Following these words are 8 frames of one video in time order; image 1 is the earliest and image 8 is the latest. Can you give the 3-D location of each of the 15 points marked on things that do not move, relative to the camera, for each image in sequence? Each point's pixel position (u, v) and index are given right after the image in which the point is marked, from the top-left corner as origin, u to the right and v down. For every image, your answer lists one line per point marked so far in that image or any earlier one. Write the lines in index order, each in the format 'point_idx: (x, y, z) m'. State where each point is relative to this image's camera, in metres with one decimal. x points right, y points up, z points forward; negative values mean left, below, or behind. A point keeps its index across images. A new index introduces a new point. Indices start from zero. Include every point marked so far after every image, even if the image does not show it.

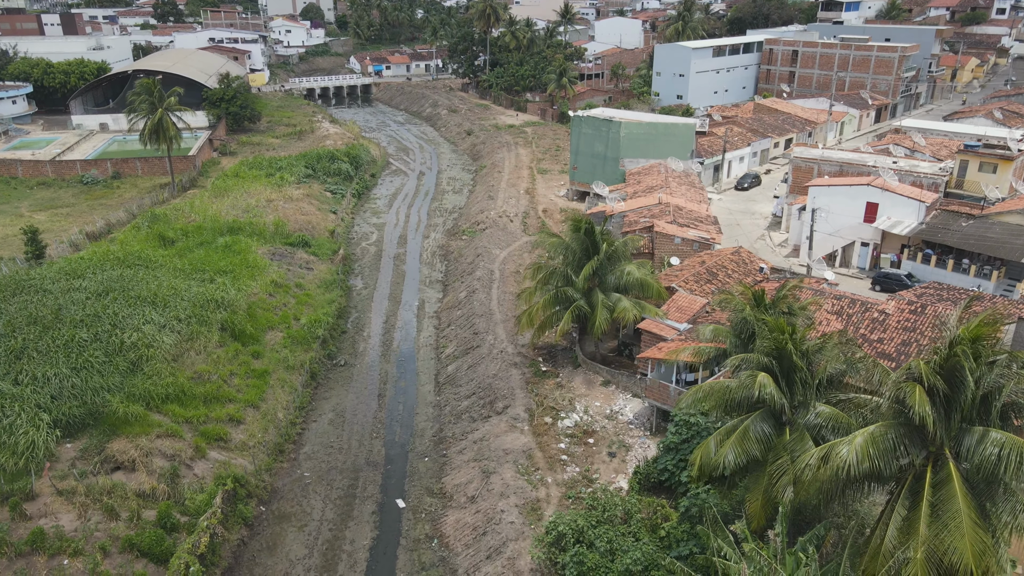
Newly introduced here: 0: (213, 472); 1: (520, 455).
0: (-7.8, -4.8, +19.0) m
1: (+0.2, -4.5, +19.6) m
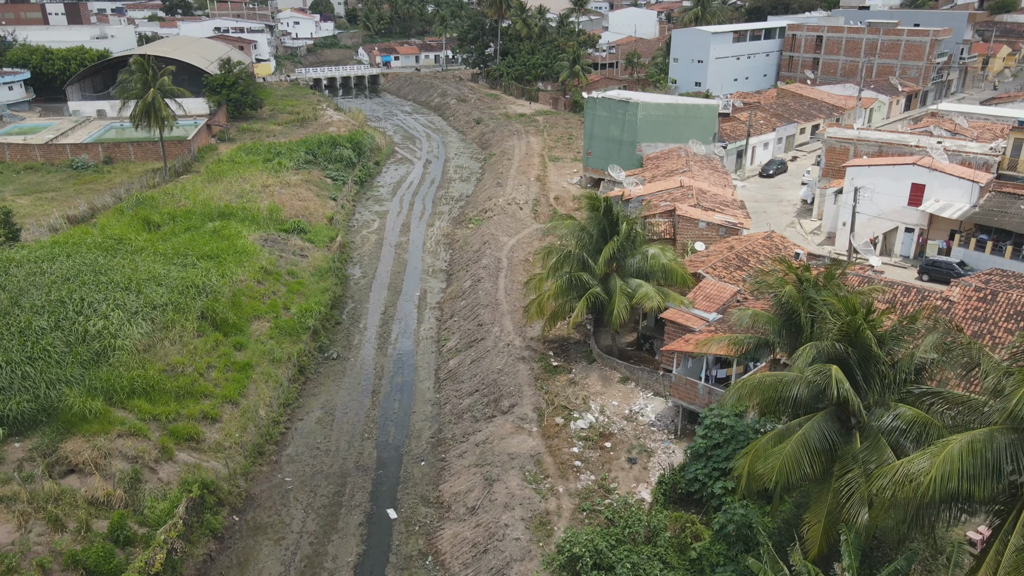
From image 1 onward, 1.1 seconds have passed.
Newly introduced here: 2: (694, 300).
0: (-7.6, -4.3, +16.8) m
1: (+0.4, -4.1, +17.3) m
2: (+4.8, -0.3, +19.5) m
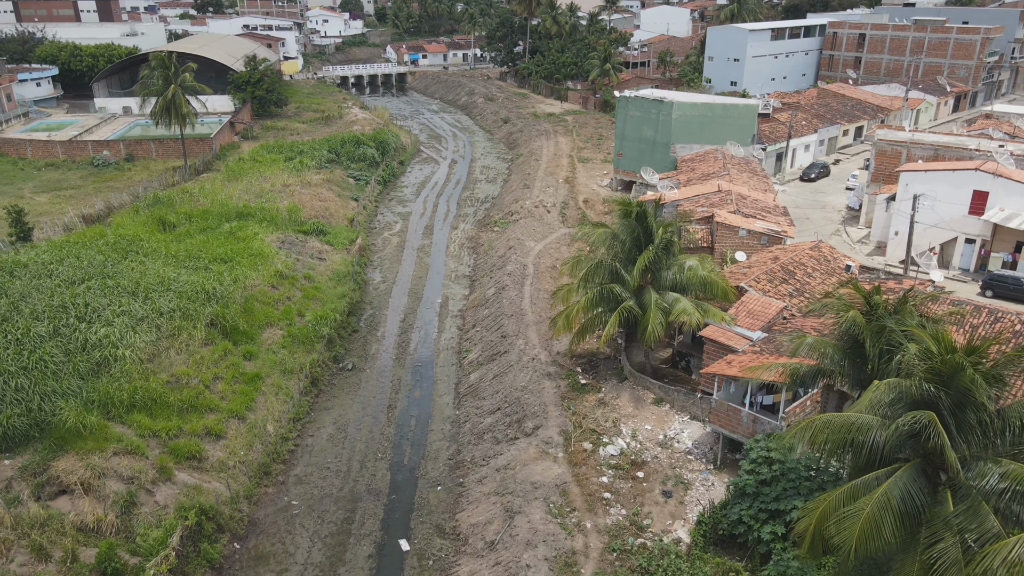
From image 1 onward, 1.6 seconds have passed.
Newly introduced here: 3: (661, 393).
0: (-7.1, -4.5, +15.6) m
1: (+0.9, -4.4, +15.8) m
2: (+5.5, -0.7, +17.8) m
3: (+3.8, -2.7, +18.6) m
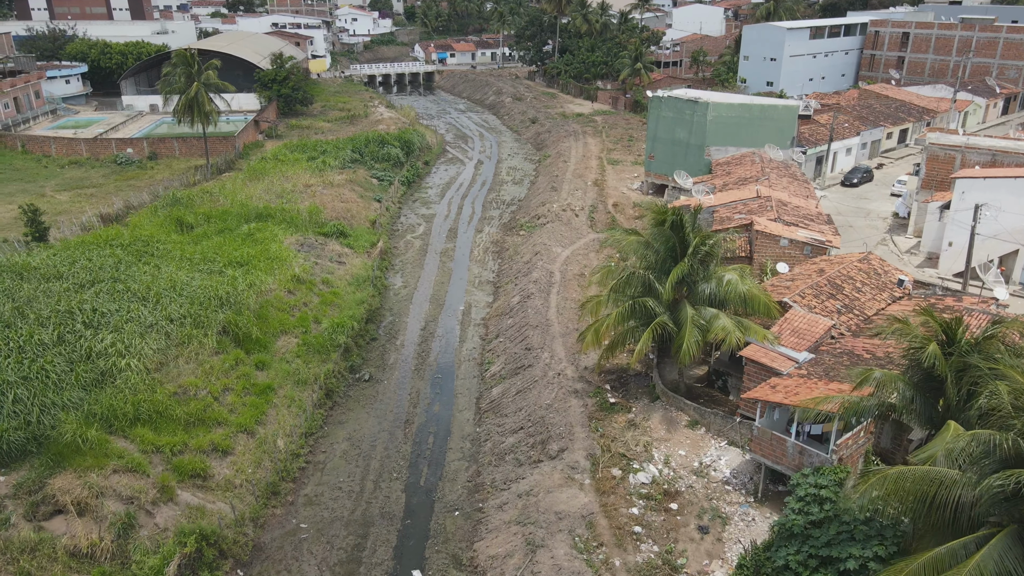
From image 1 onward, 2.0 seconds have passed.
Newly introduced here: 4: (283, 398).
0: (-6.7, -4.7, +14.7) m
1: (+1.3, -4.7, +14.6) m
2: (+6.0, -1.1, +16.5) m
3: (+4.4, -3.0, +17.3) m
4: (-6.1, -2.9, +19.5) m
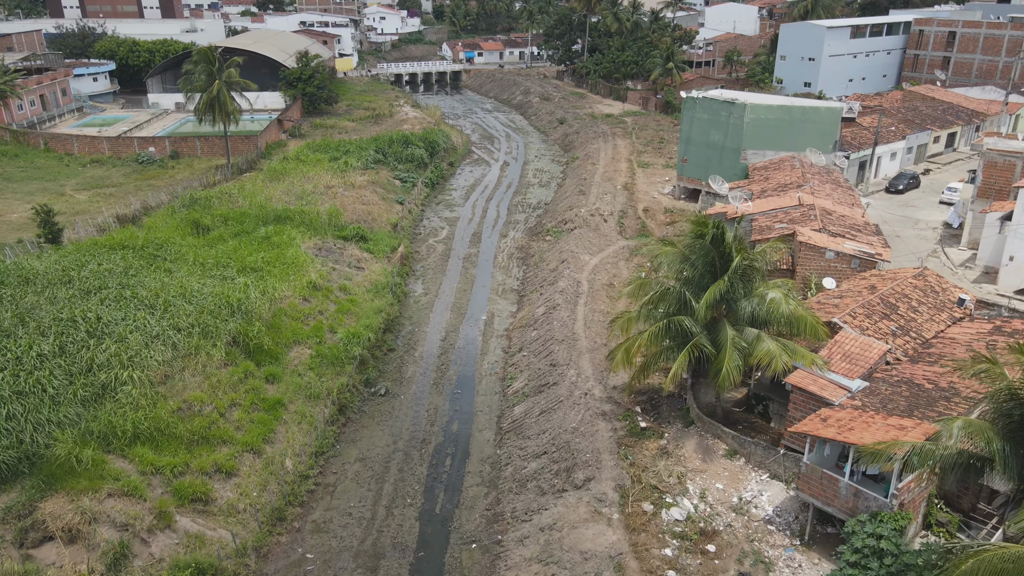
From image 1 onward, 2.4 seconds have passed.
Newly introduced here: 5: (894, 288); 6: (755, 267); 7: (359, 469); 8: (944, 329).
0: (-6.3, -5.0, +13.7) m
1: (+1.7, -5.0, +13.3) m
2: (+6.5, -1.5, +15.0) m
3: (+4.9, -3.4, +16.0) m
4: (-5.5, -3.2, +18.5) m
5: (+9.1, 0.0, +17.5) m
6: (+5.2, +0.5, +15.5) m
7: (-3.7, -4.4, +17.7) m
8: (+9.8, -0.9, +16.7) m
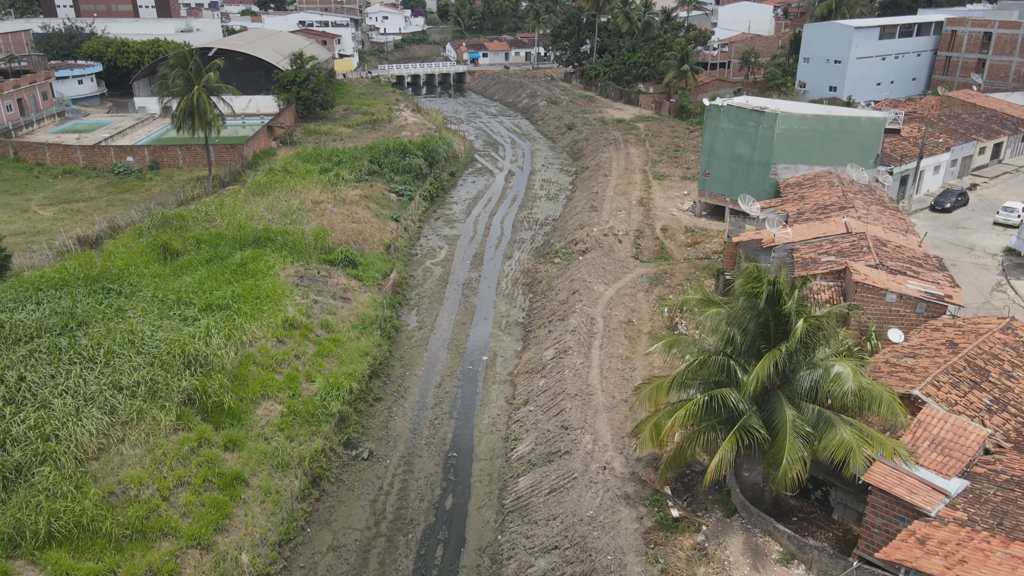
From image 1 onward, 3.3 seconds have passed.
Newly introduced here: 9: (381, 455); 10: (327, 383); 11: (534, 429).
0: (-6.3, -6.1, +10.7) m
1: (+1.7, -6.2, +10.3) m
2: (+6.6, -2.6, +12.0) m
3: (+4.9, -4.6, +12.9) m
4: (-5.5, -4.3, +15.5) m
5: (+9.2, -1.2, +14.4) m
6: (+5.3, -0.7, +12.4) m
7: (-3.6, -5.5, +14.7) m
8: (+9.9, -2.1, +13.6) m
9: (-3.2, -4.1, +18.1) m
10: (-4.9, -2.5, +19.2) m
11: (+0.5, -3.4, +18.1) m
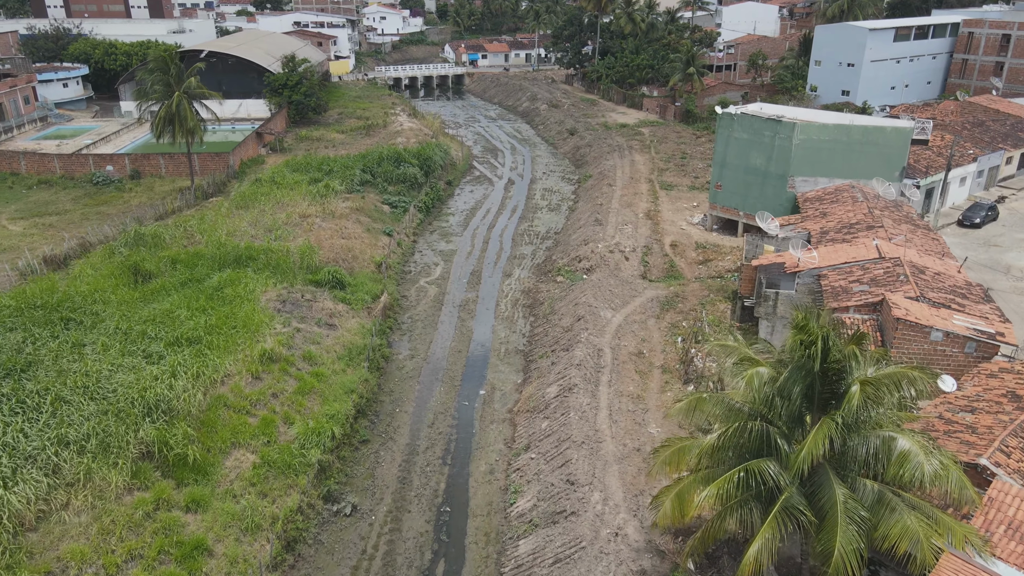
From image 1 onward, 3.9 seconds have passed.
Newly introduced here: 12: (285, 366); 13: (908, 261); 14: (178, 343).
0: (-6.3, -6.9, +8.8) m
1: (+1.7, -7.0, +8.4) m
2: (+6.6, -3.4, +10.1) m
3: (+4.9, -5.3, +11.0) m
4: (-5.5, -5.1, +13.6) m
5: (+9.2, -2.0, +12.5) m
6: (+5.3, -1.5, +10.5) m
7: (-3.7, -6.3, +12.8) m
8: (+9.9, -2.9, +11.7) m
9: (-3.2, -4.9, +16.2) m
10: (-4.9, -3.3, +17.3) m
11: (+0.5, -4.2, +16.2) m
12: (-6.0, -2.0, +19.4) m
13: (+10.2, +0.7, +18.9) m
14: (-8.4, -1.4, +18.4) m
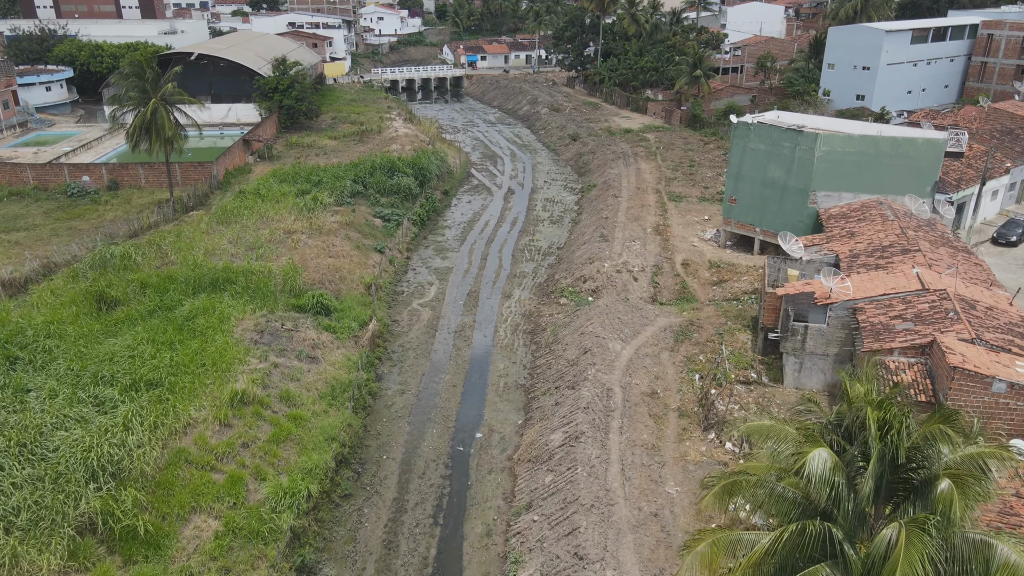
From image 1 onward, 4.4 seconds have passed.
0: (-6.3, -7.7, +6.8) m
1: (+1.7, -7.8, +6.4) m
2: (+6.6, -4.2, +8.1) m
3: (+4.9, -6.2, +9.0) m
4: (-5.5, -5.9, +11.6) m
5: (+9.2, -2.8, +10.5) m
6: (+5.3, -2.3, +8.5) m
7: (-3.7, -7.1, +10.8) m
8: (+9.9, -3.7, +9.7) m
9: (-3.2, -5.7, +14.2) m
10: (-4.9, -4.1, +15.3) m
11: (+0.5, -5.1, +14.2) m
12: (-6.0, -2.8, +17.4) m
13: (+10.2, -0.1, +16.9) m
14: (-8.4, -2.2, +16.4) m
